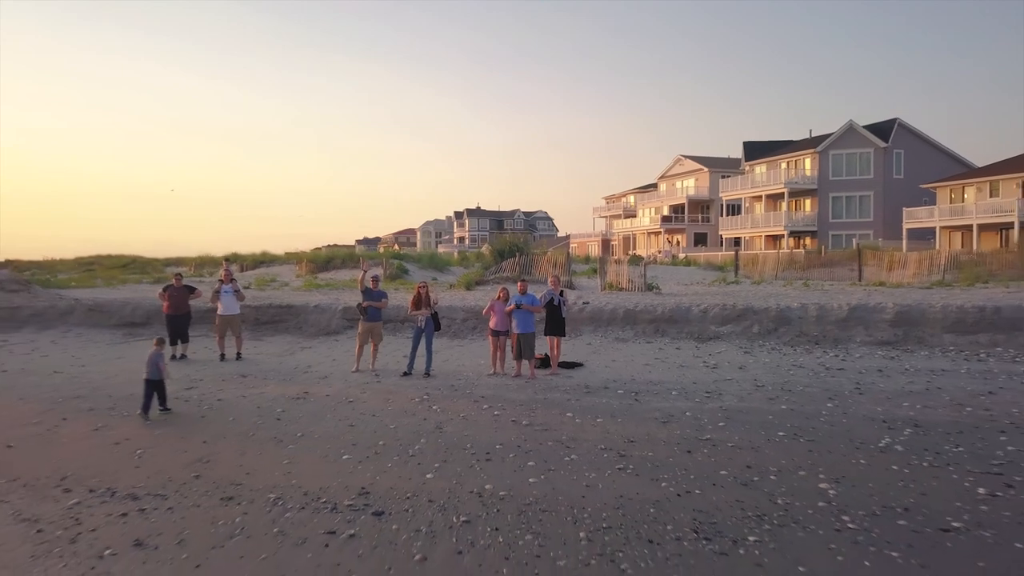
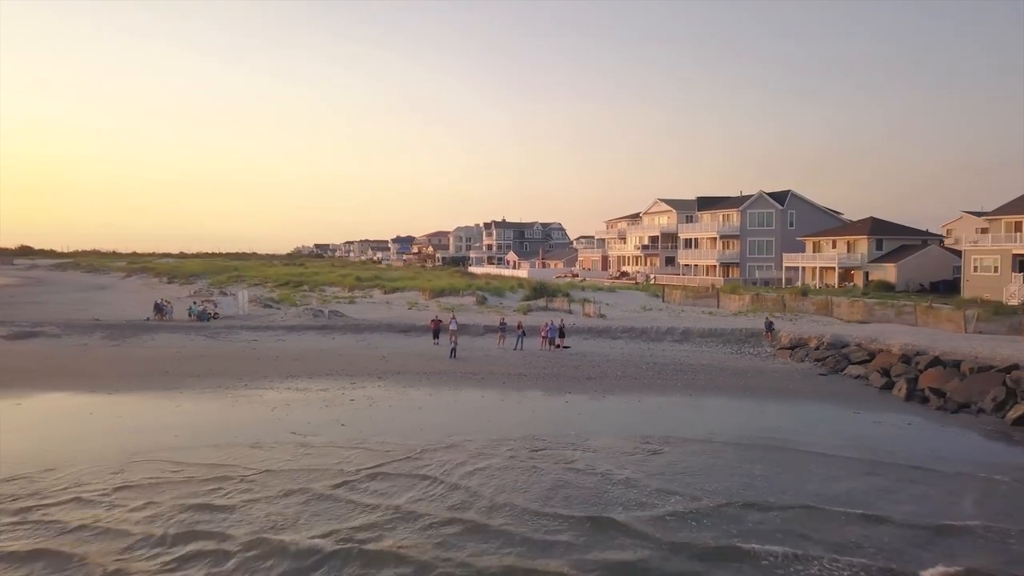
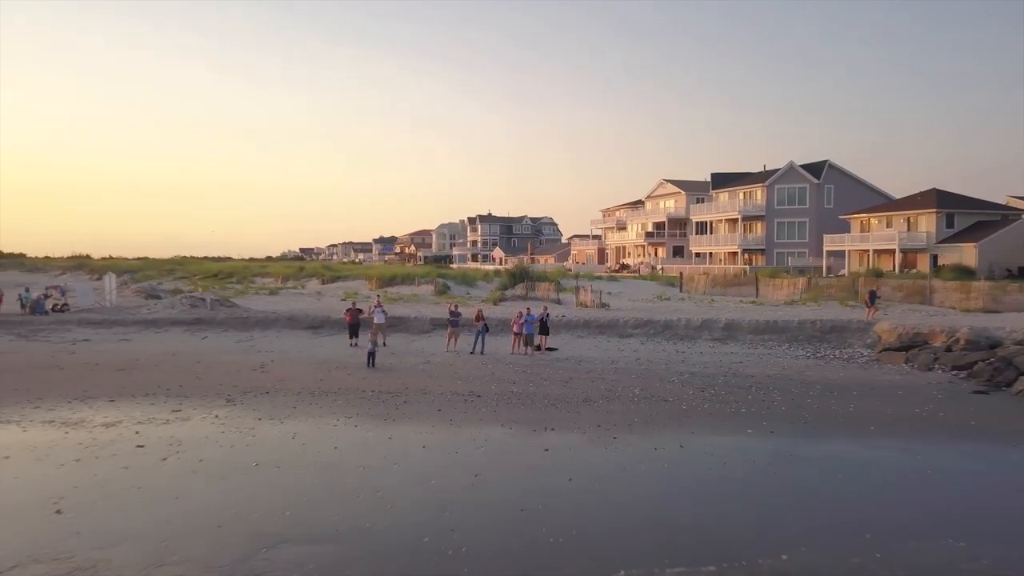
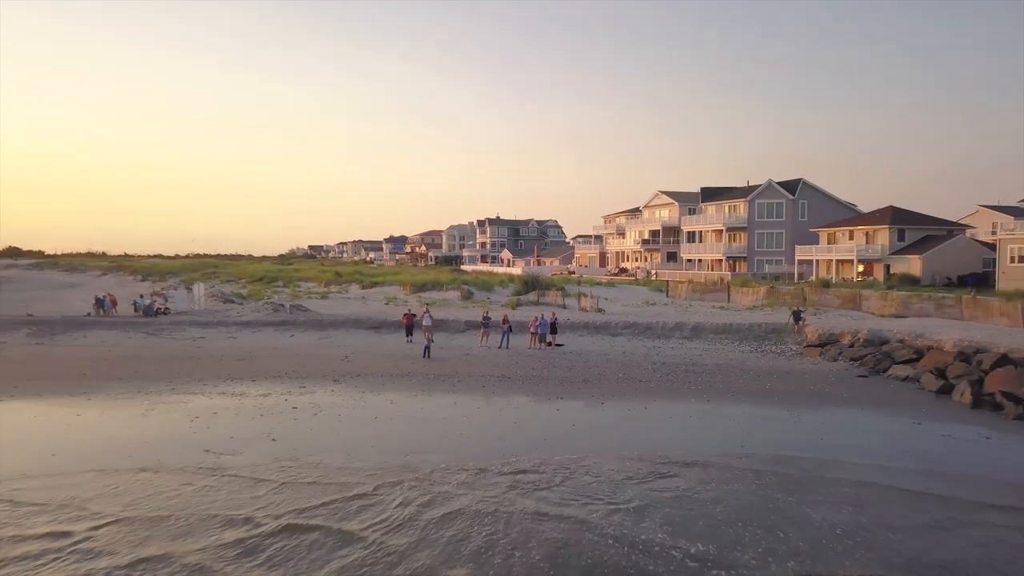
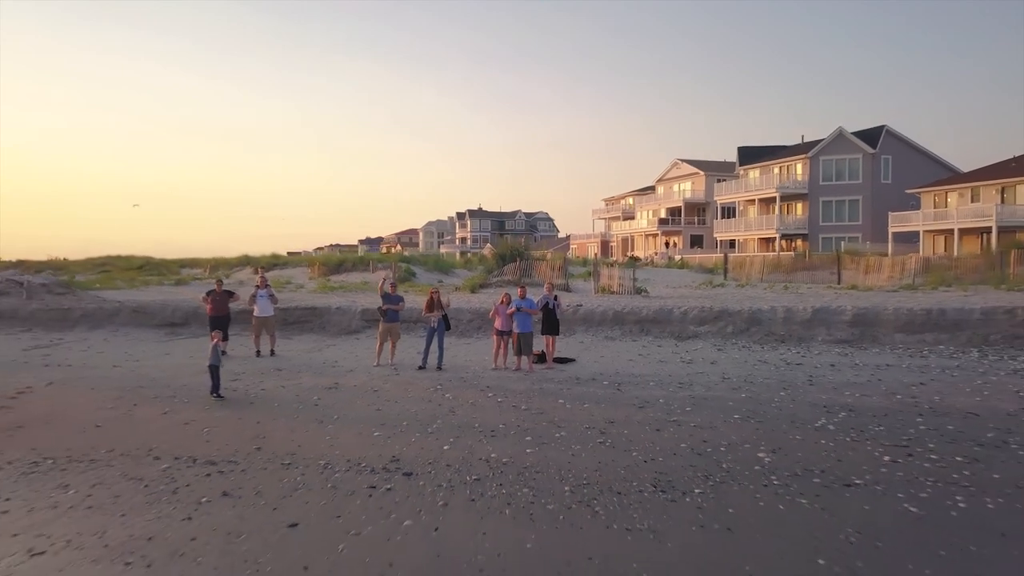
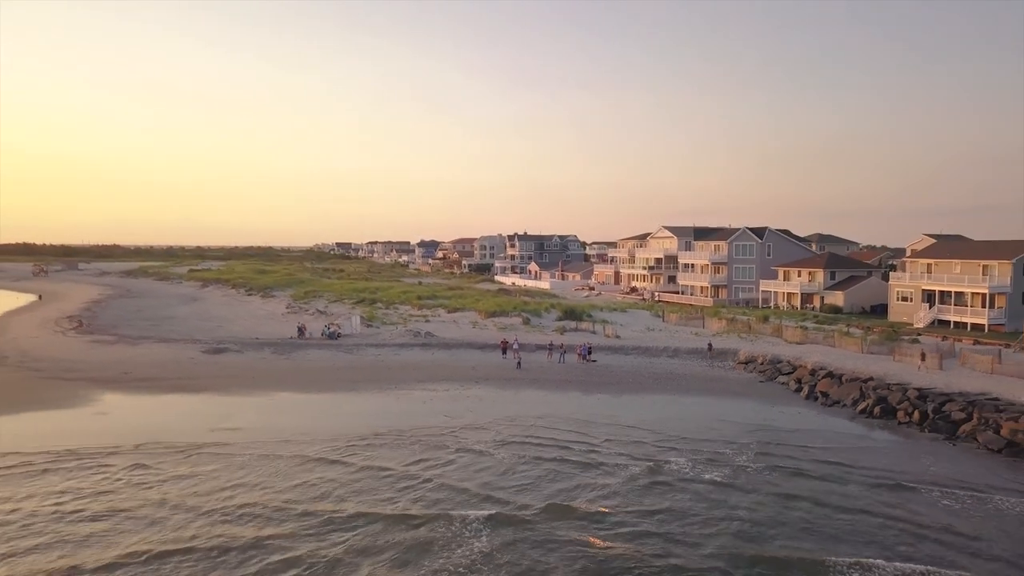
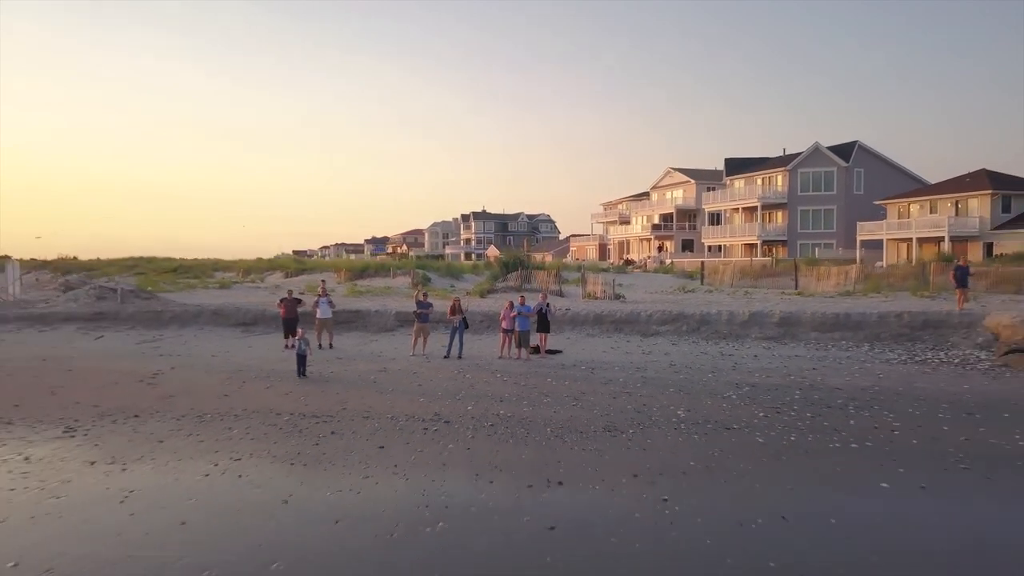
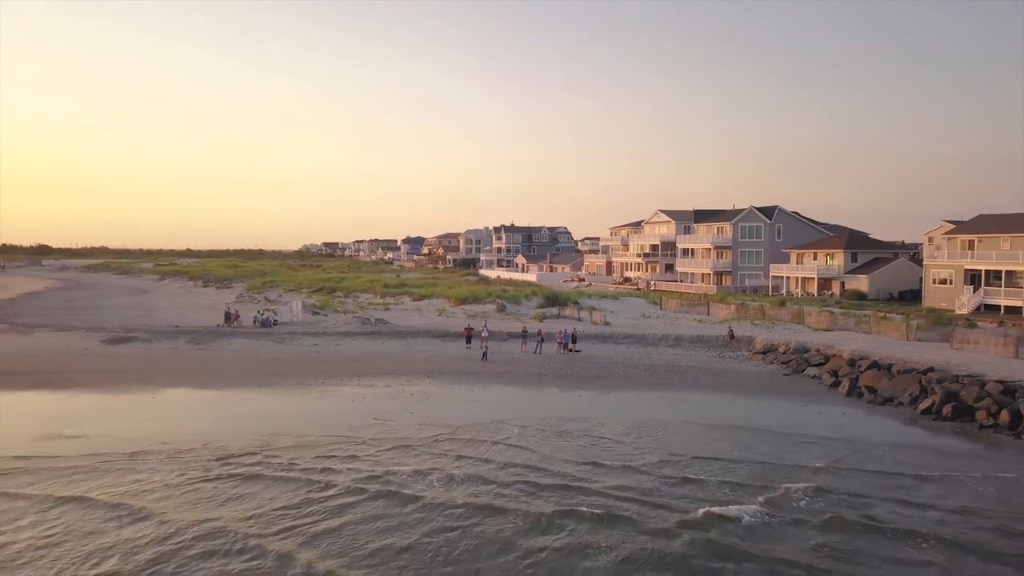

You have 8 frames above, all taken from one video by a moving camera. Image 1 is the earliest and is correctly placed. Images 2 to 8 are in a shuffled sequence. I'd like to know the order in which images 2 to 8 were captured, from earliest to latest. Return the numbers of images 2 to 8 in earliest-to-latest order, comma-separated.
5, 7, 3, 4, 2, 8, 6
